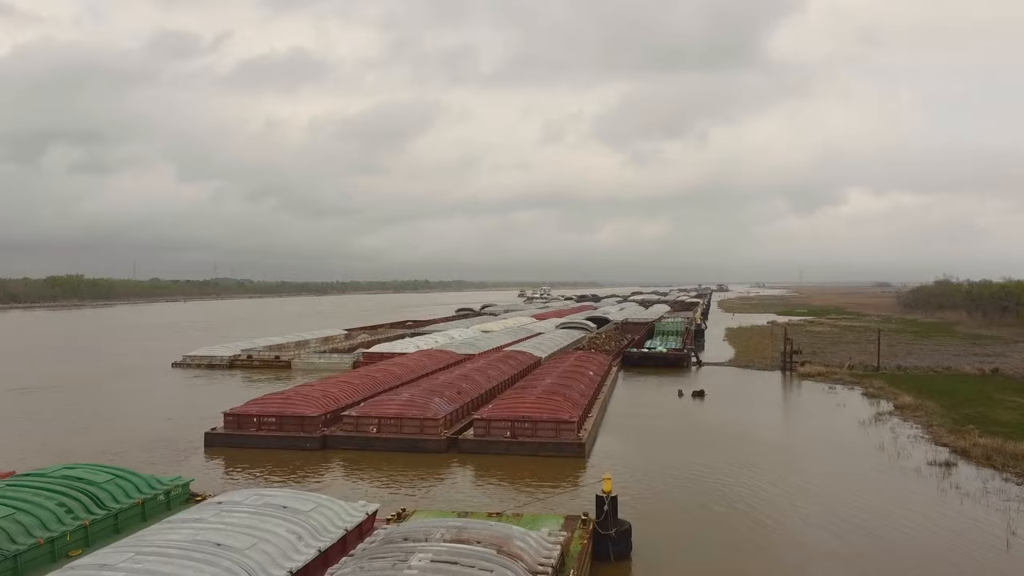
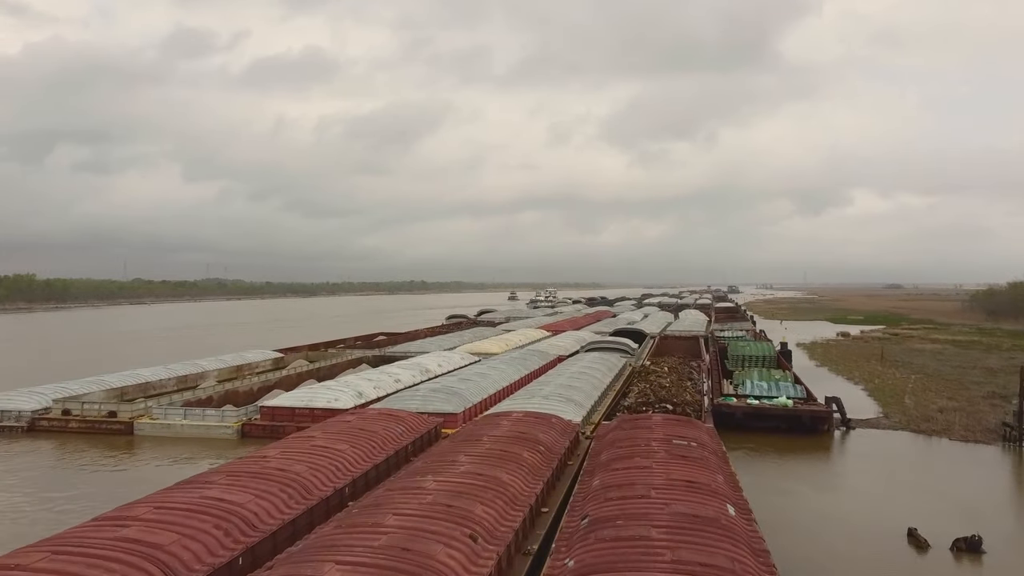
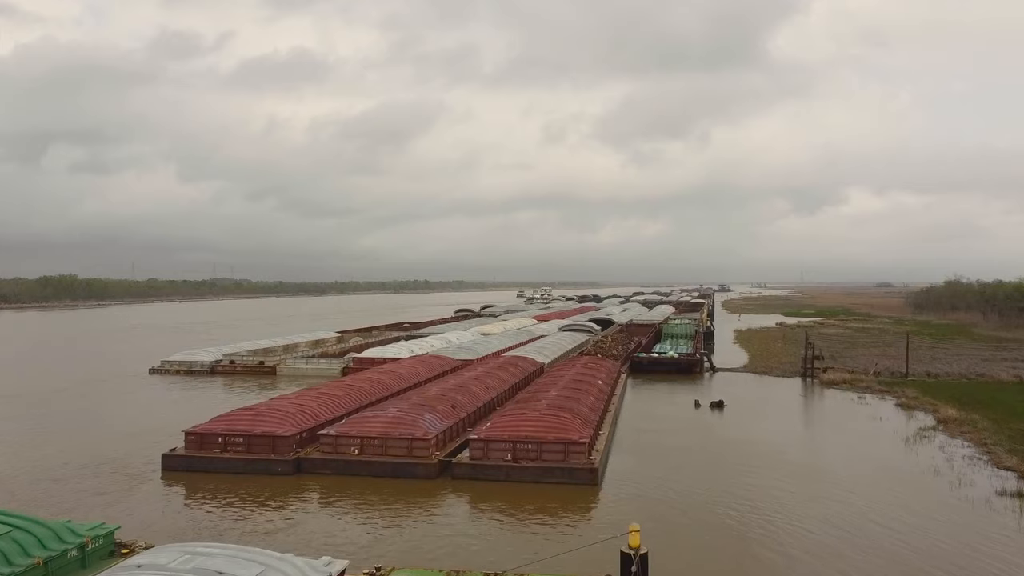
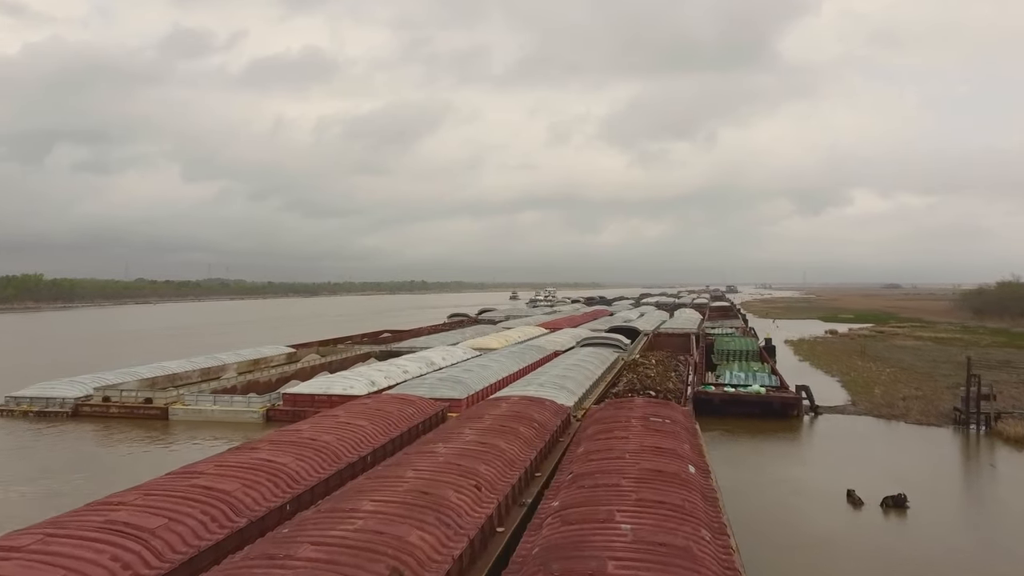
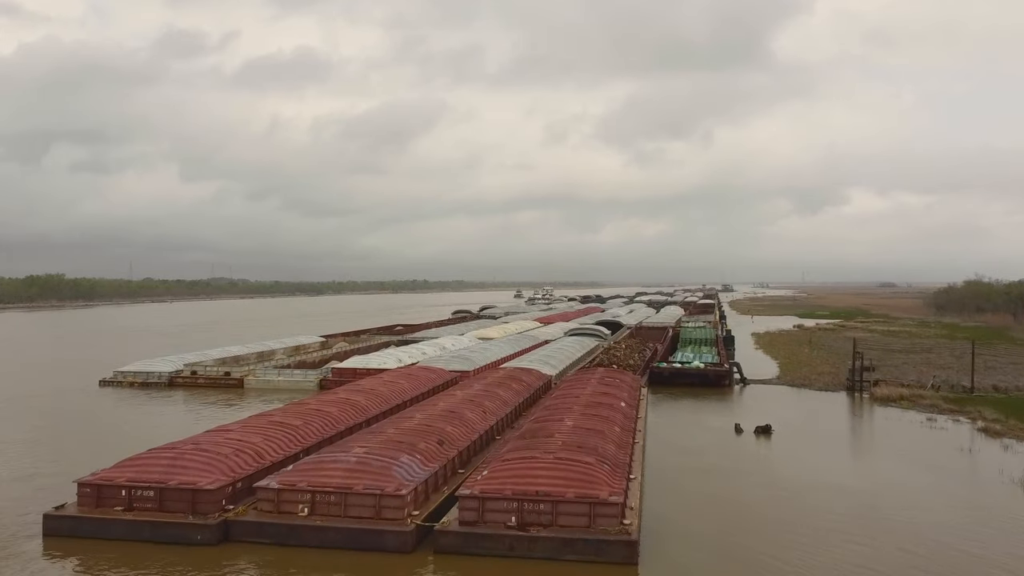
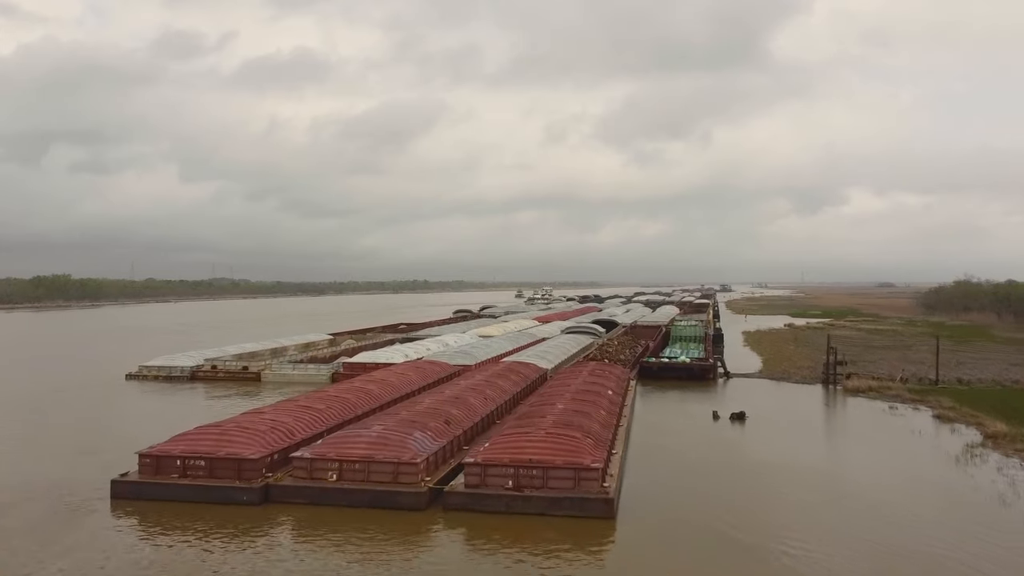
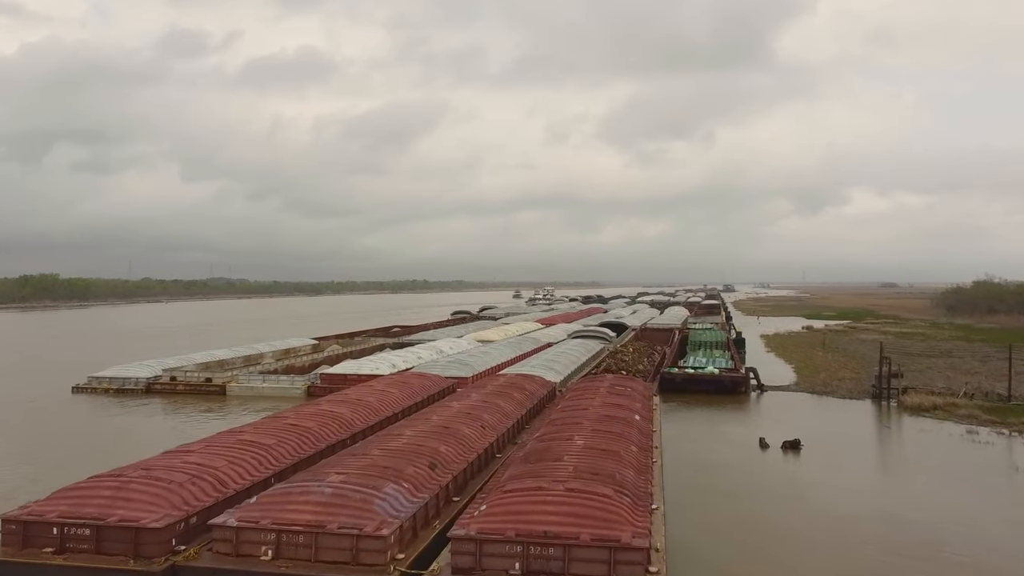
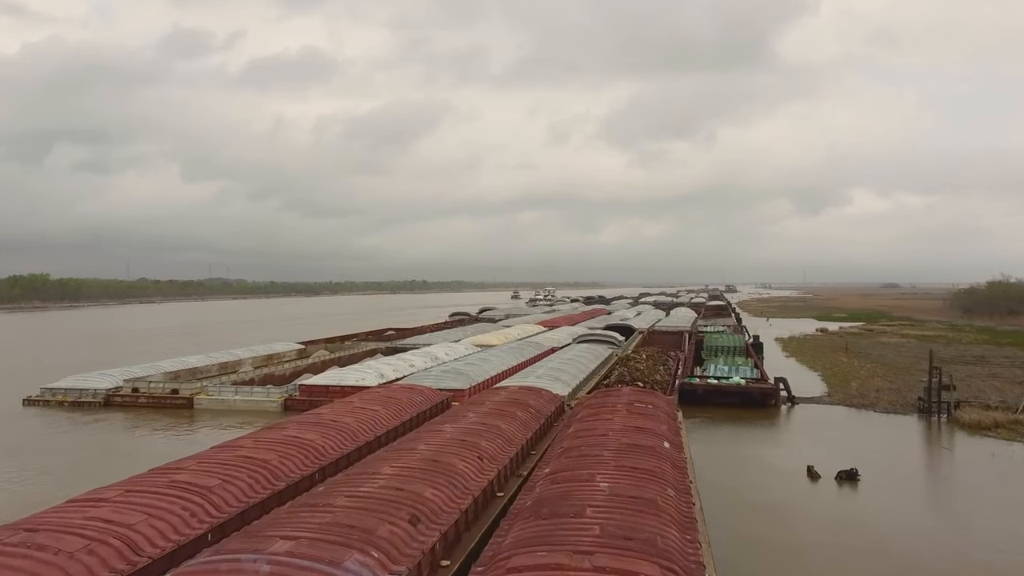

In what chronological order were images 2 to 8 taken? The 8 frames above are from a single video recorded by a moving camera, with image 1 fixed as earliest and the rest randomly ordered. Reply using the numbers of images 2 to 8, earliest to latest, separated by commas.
3, 6, 5, 7, 8, 4, 2
